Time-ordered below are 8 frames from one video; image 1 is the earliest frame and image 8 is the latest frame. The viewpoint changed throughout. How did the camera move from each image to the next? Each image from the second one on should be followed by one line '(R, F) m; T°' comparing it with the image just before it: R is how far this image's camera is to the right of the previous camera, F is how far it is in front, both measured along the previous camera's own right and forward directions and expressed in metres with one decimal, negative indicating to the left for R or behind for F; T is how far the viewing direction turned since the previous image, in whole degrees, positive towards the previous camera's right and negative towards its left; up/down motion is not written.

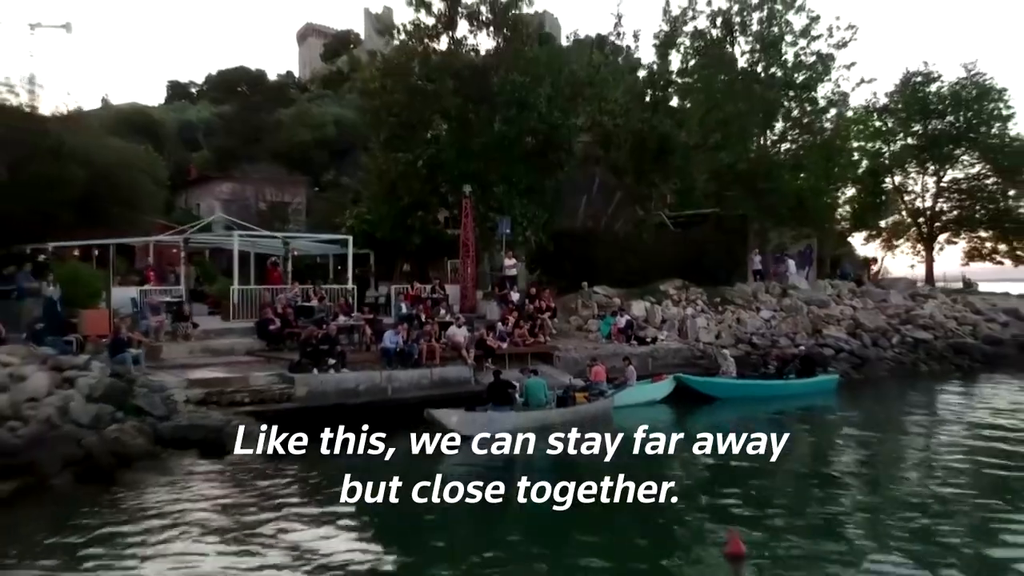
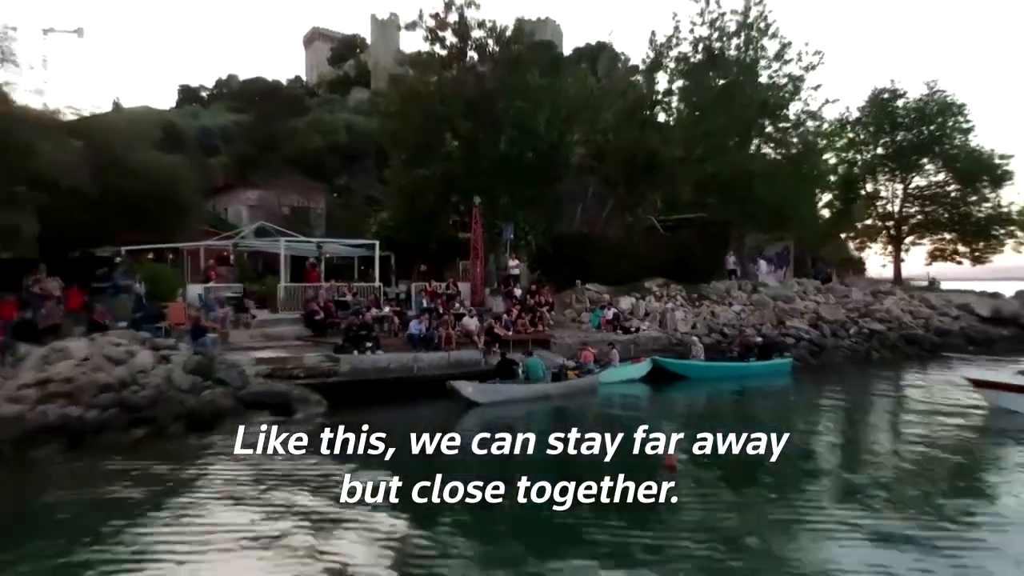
(0.0, -3.6) m; 0°
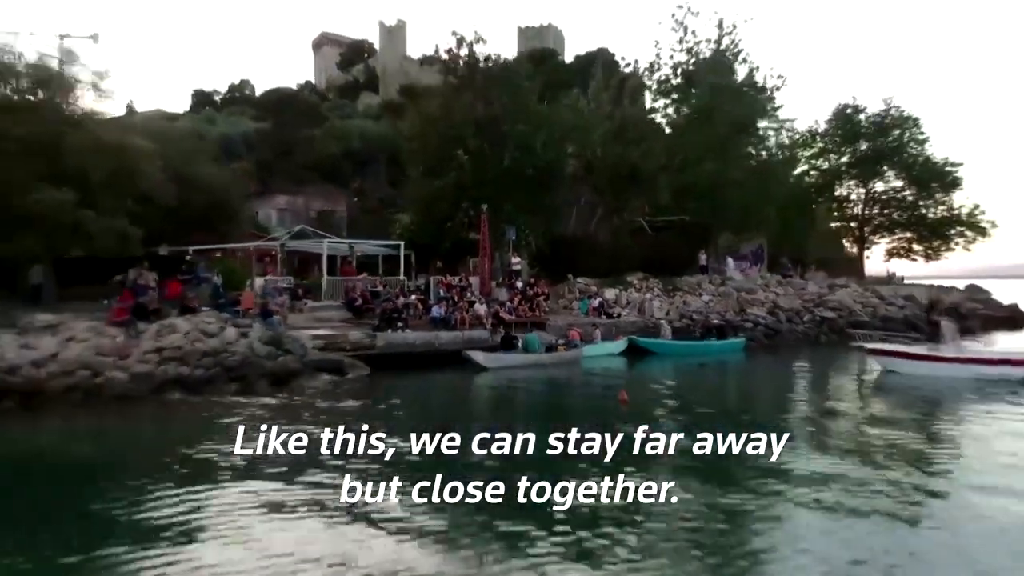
(+0.1, -5.0) m; 0°
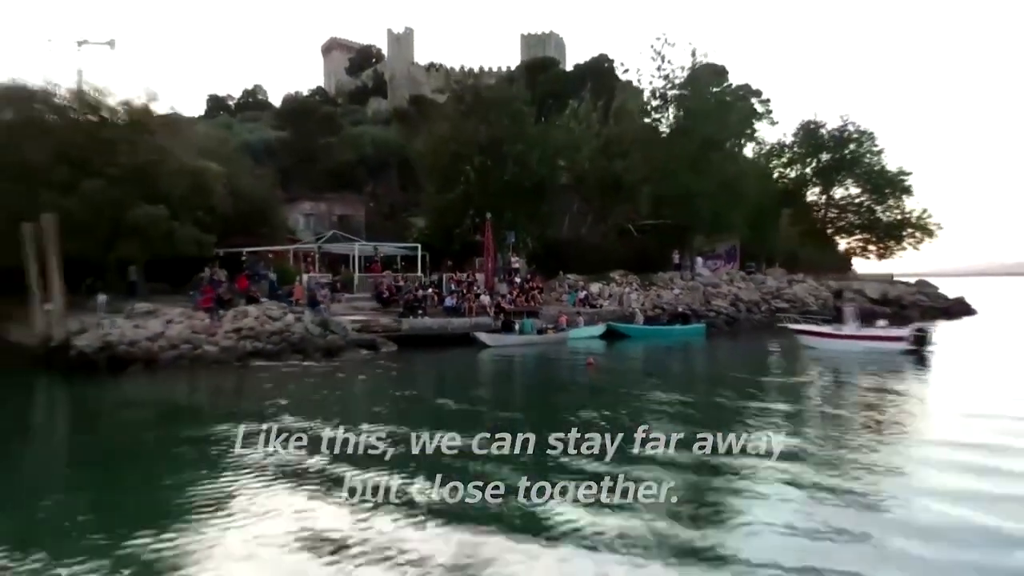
(+0.3, -6.0) m; 0°
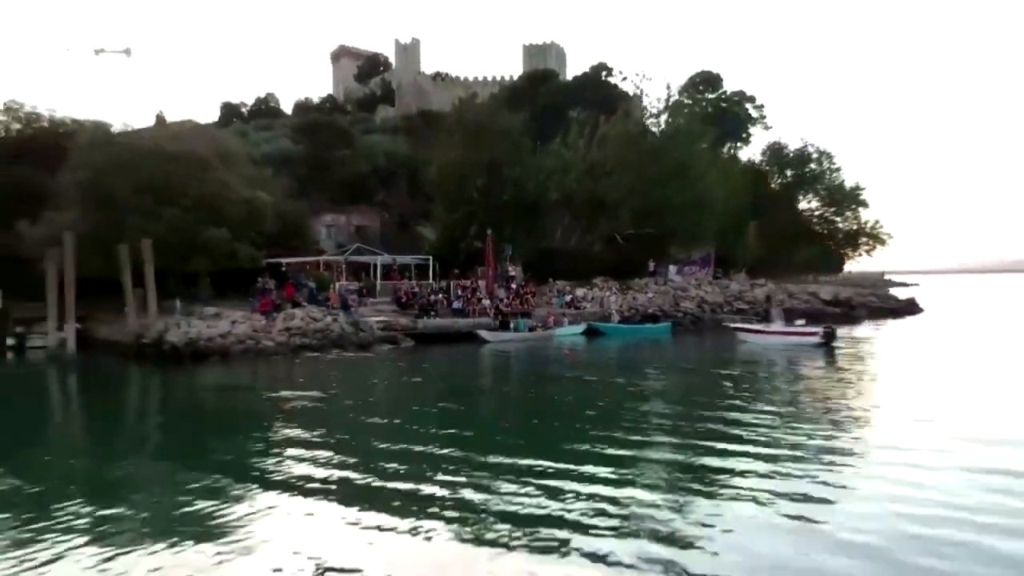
(+0.5, -6.7) m; 0°
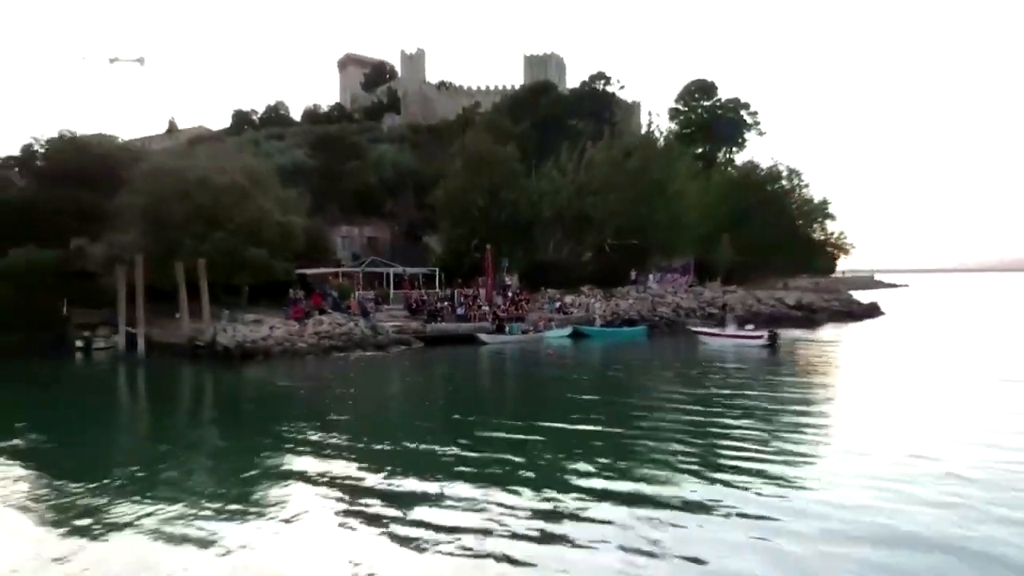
(+0.5, -6.1) m; 0°
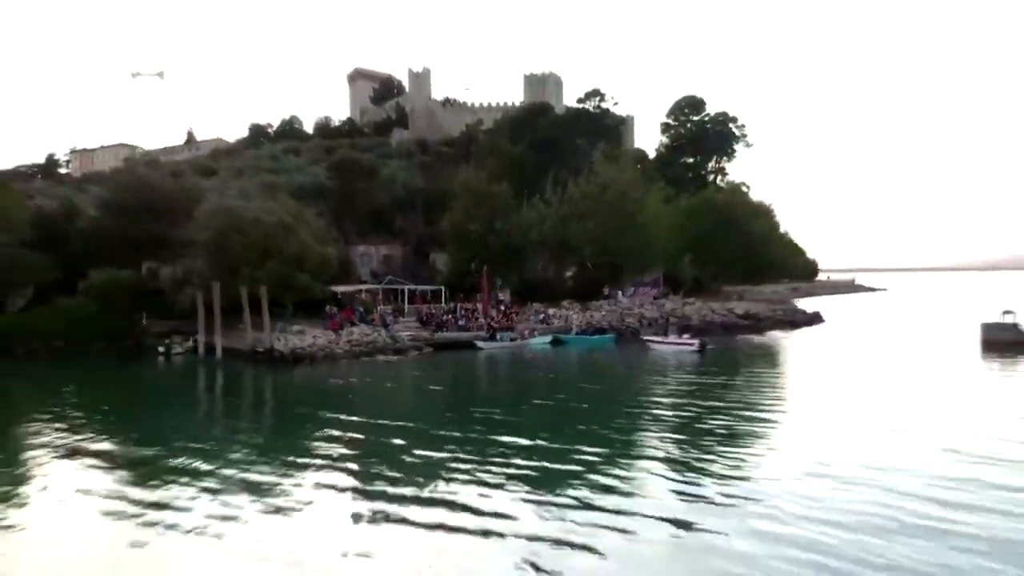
(+1.0, -11.1) m; 0°
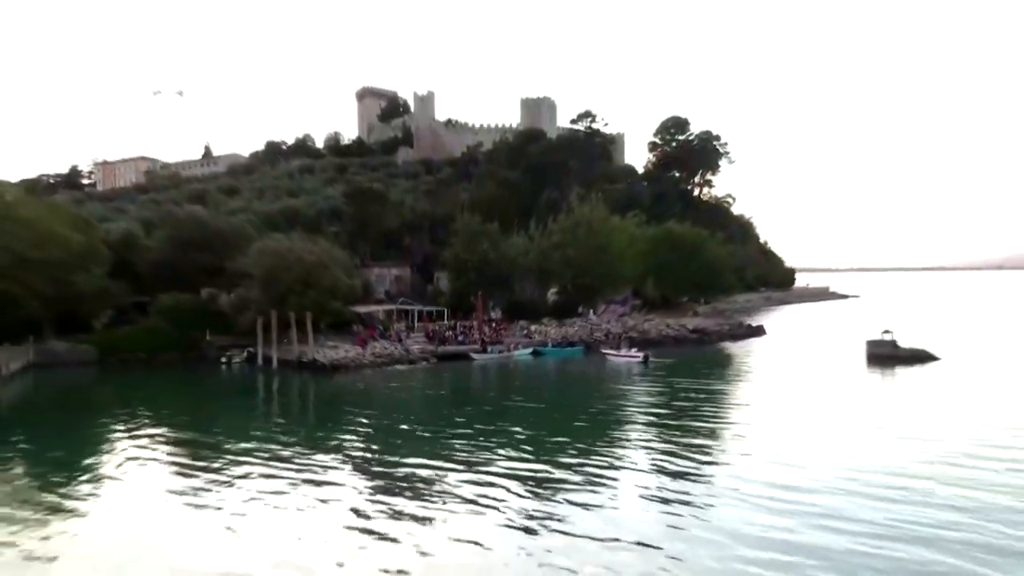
(+1.4, -14.3) m; 0°
